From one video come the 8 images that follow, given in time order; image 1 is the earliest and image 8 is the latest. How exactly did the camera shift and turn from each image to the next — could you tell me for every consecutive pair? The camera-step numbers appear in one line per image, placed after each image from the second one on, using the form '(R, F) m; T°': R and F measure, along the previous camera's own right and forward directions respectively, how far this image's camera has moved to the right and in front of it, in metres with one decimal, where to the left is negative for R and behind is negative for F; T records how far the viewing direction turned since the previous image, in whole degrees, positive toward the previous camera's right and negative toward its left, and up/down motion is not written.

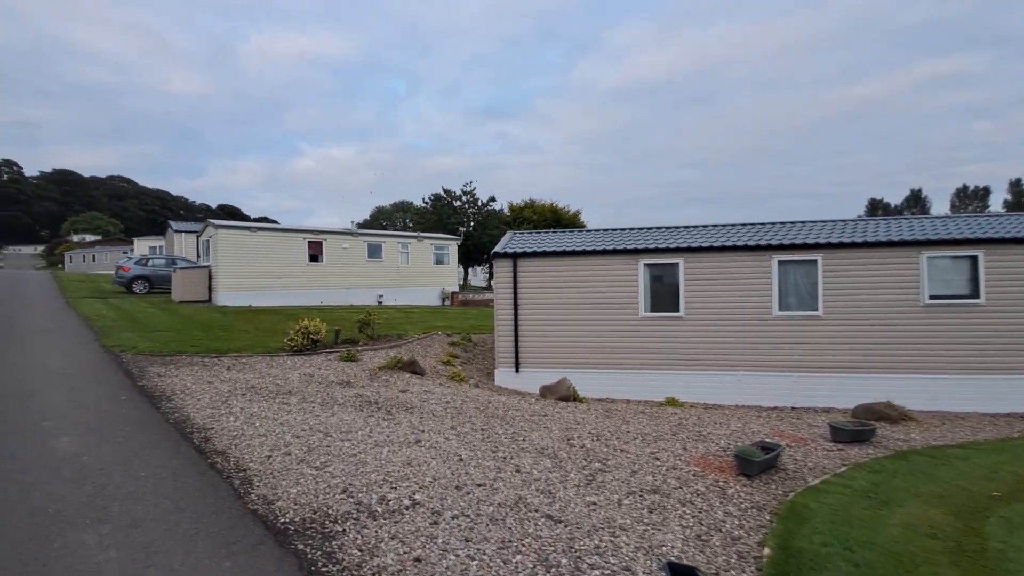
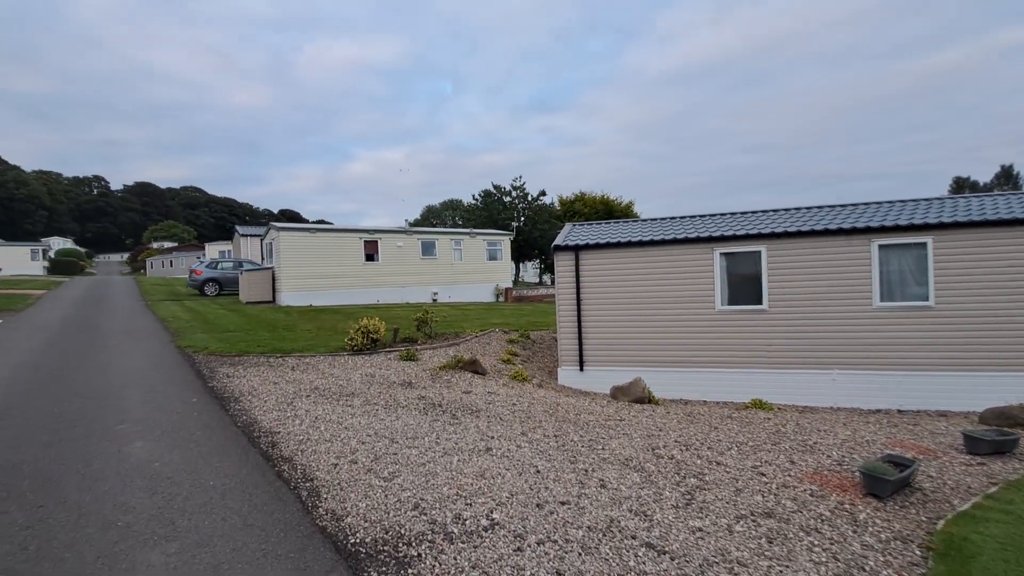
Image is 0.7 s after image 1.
(-0.3, +0.6) m; -6°
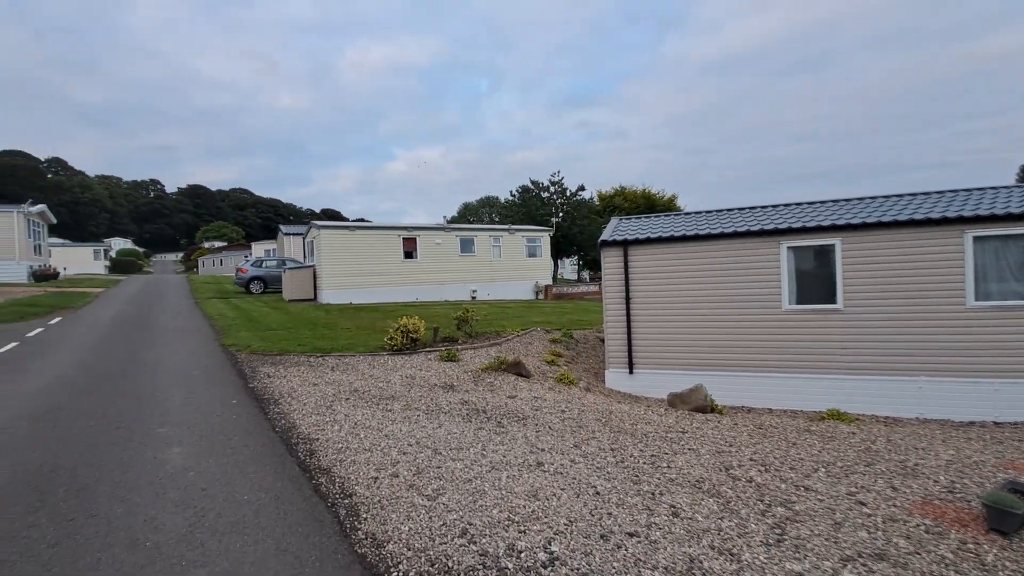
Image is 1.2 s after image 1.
(-0.2, +0.6) m; -4°
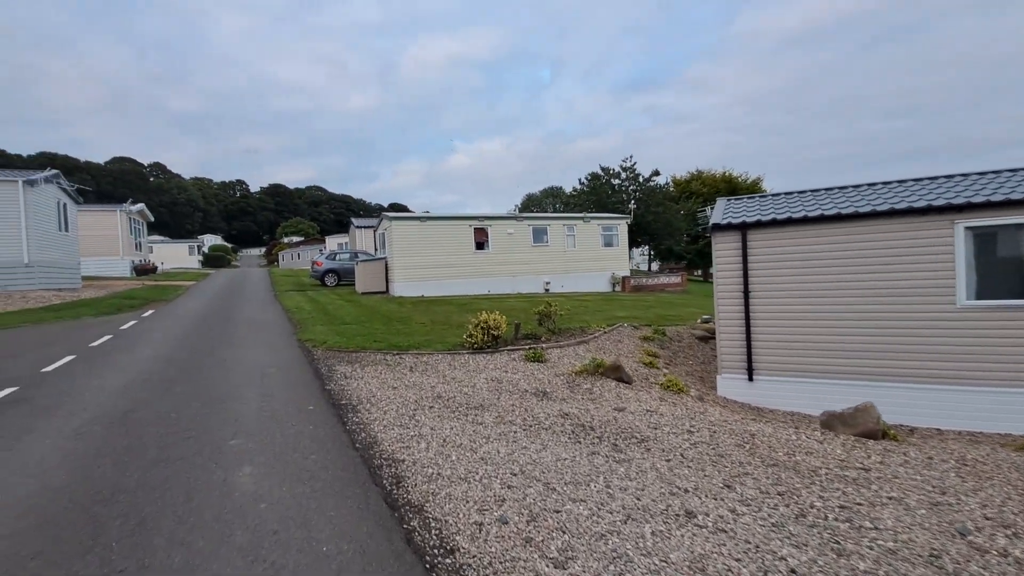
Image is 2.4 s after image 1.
(-0.7, +1.2) m; -7°
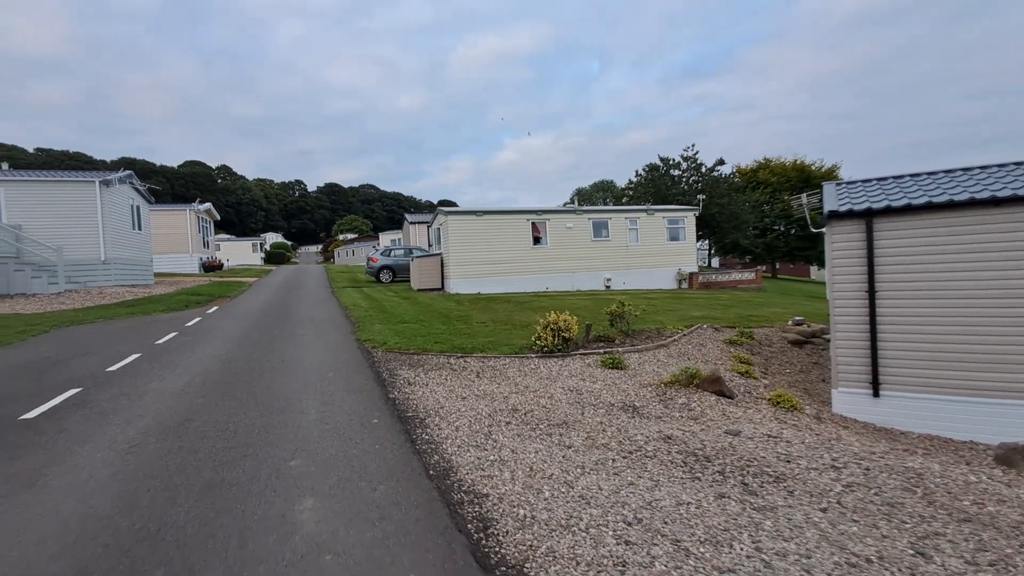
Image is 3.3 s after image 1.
(-0.5, +1.0) m; -6°
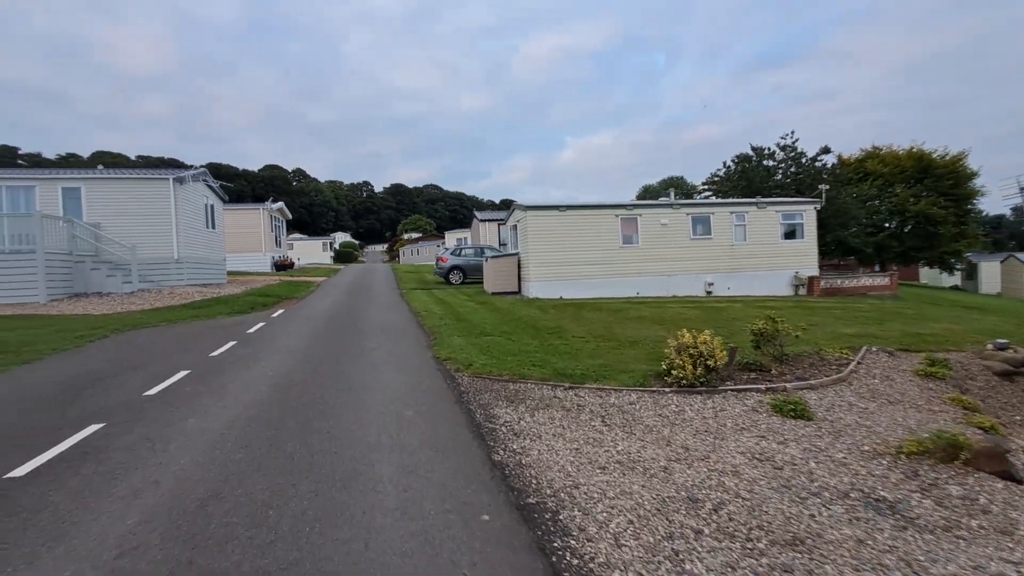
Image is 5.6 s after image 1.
(-1.1, +2.3) m; -7°
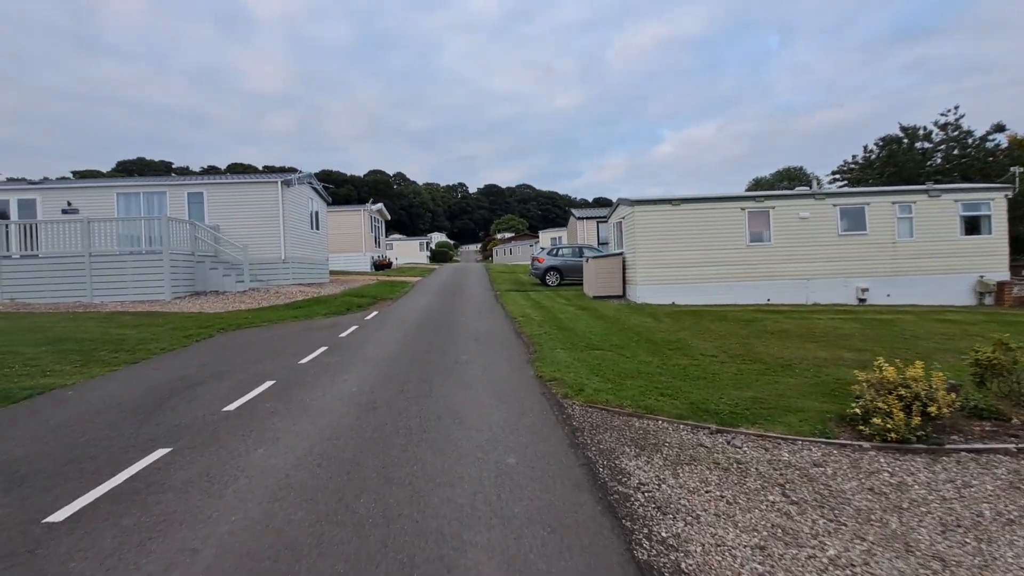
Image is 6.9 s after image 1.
(-0.5, +1.5) m; -11°
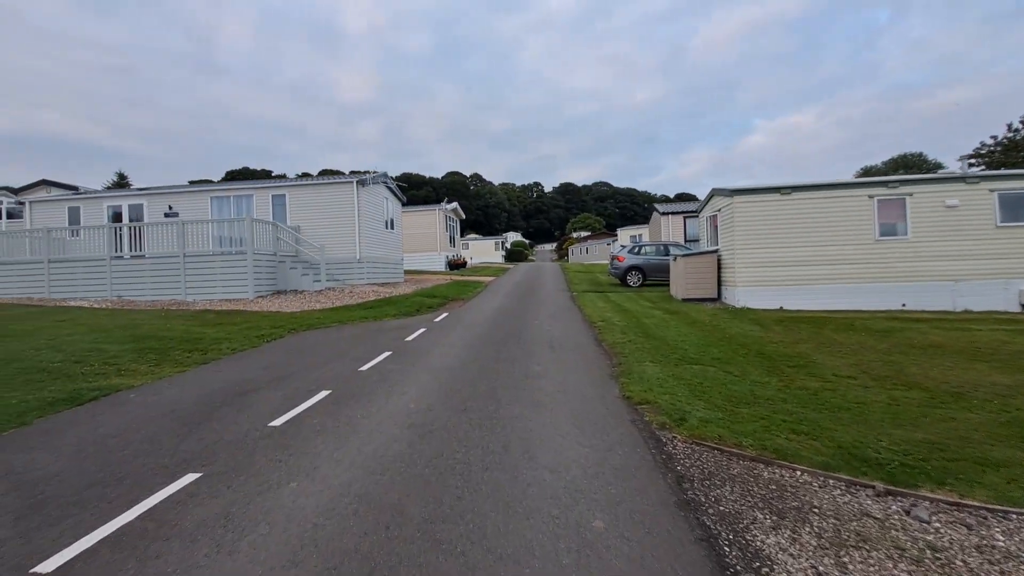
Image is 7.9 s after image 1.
(-0.1, +1.2) m; -9°
